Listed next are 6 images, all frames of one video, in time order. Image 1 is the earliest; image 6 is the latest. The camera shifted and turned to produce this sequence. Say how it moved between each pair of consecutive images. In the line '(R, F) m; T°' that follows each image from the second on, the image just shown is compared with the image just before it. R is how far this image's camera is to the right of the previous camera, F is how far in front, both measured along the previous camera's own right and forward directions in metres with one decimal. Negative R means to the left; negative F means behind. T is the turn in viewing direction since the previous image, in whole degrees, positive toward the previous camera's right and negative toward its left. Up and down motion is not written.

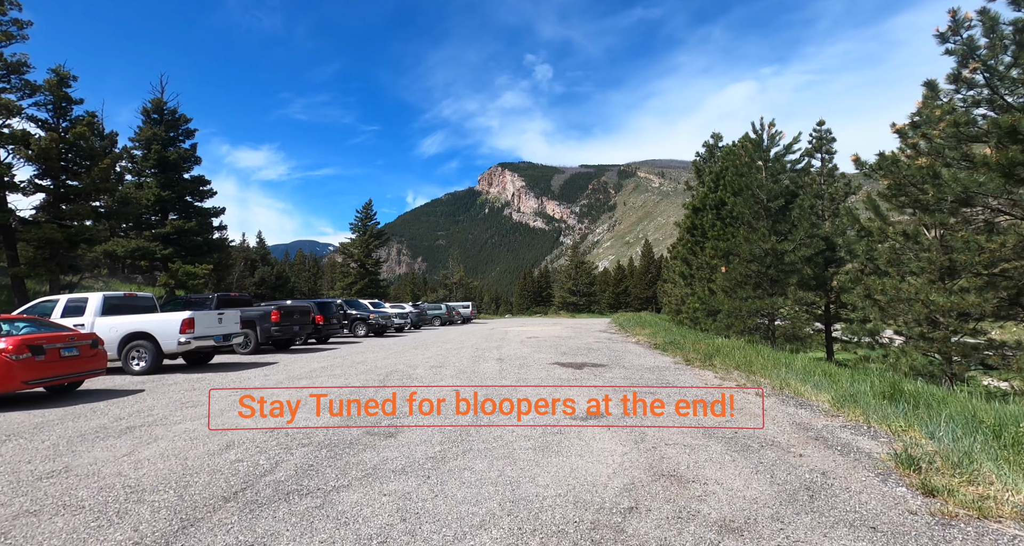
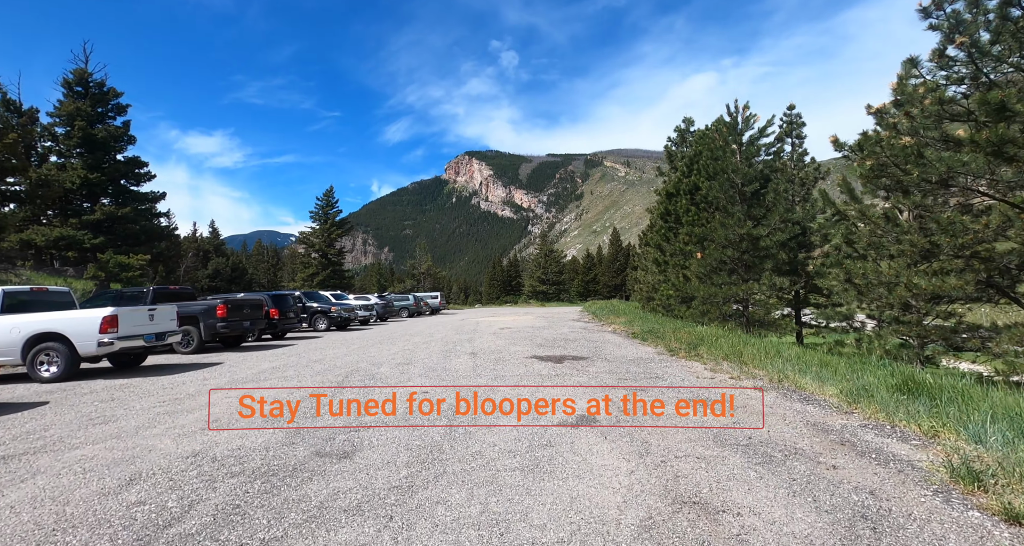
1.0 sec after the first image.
(-0.1, +0.8) m; +4°
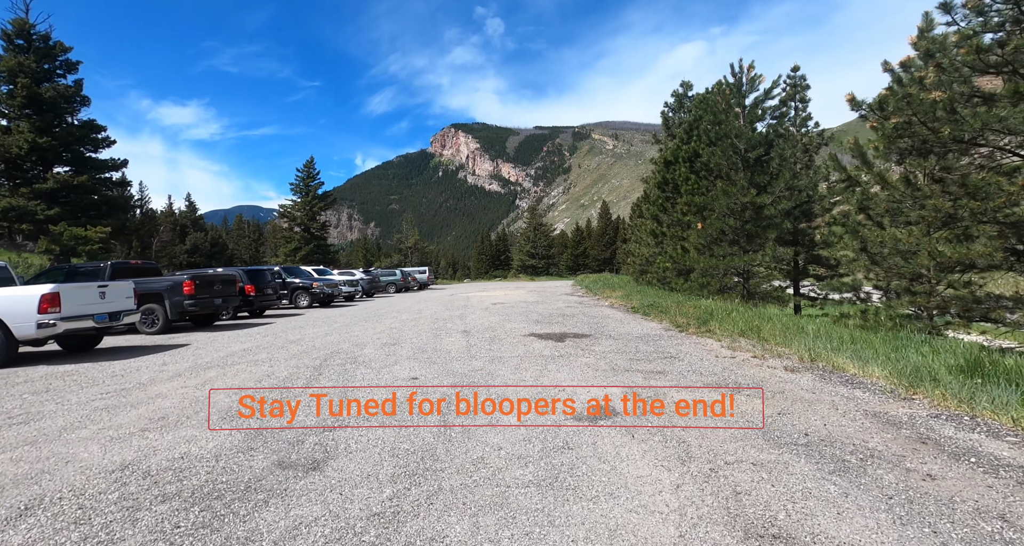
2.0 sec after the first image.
(-0.1, +0.8) m; +1°
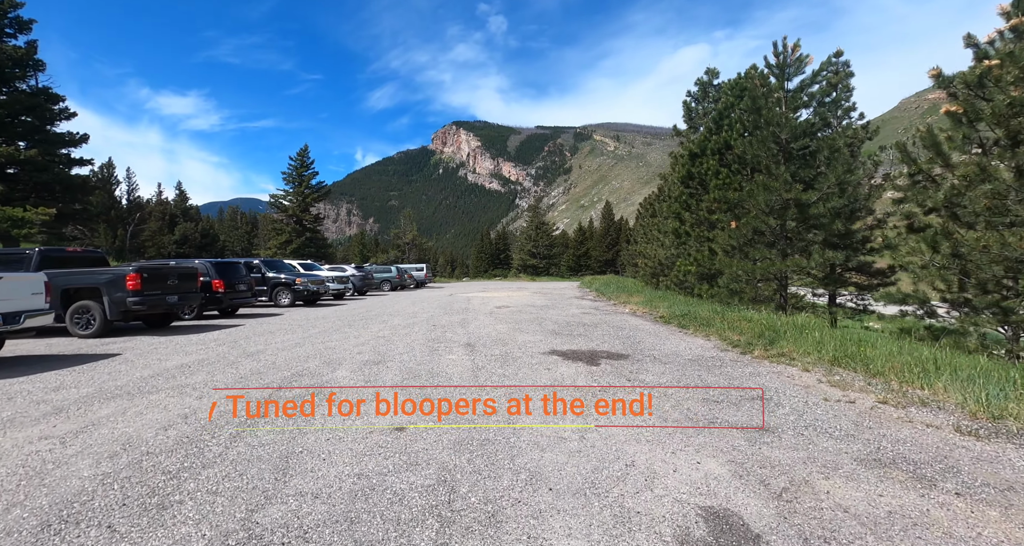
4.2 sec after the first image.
(-0.3, +1.9) m; 0°
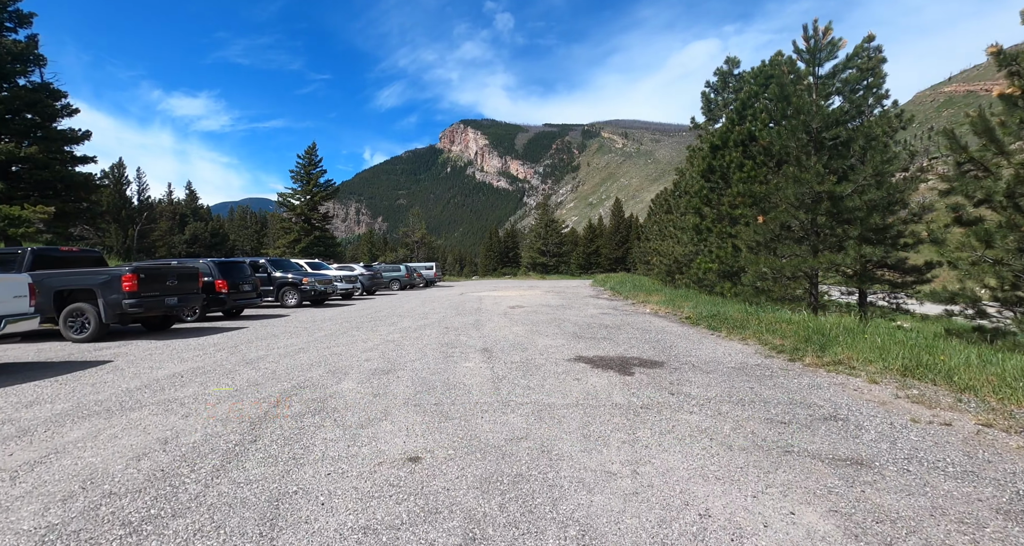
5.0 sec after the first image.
(-0.2, +0.7) m; -1°
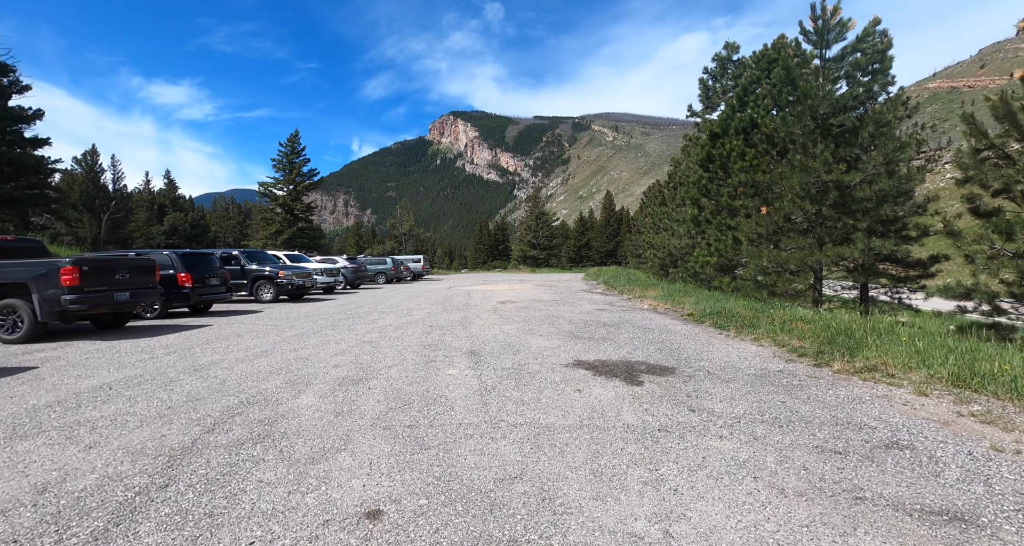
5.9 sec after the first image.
(0.0, +0.8) m; +1°
